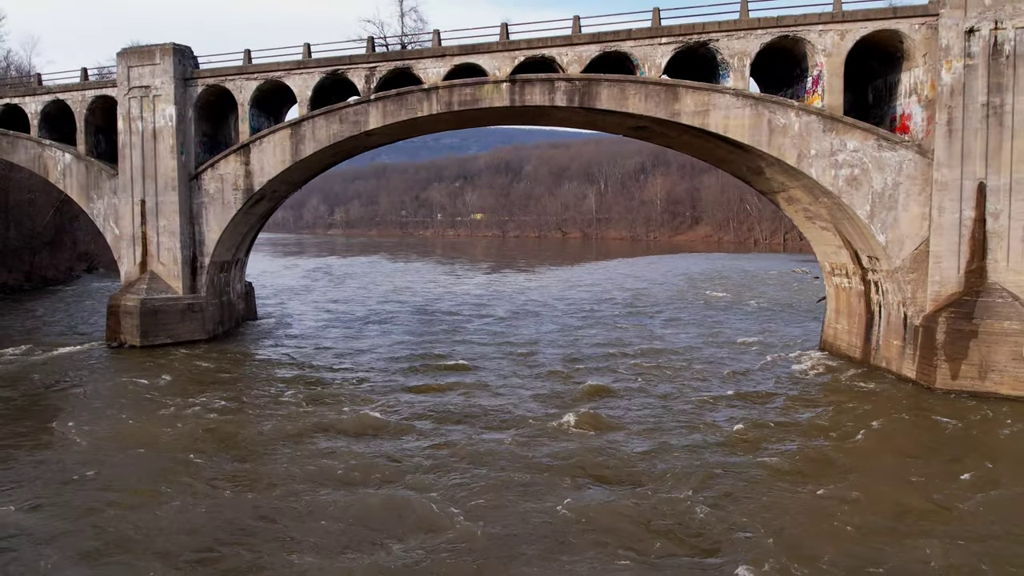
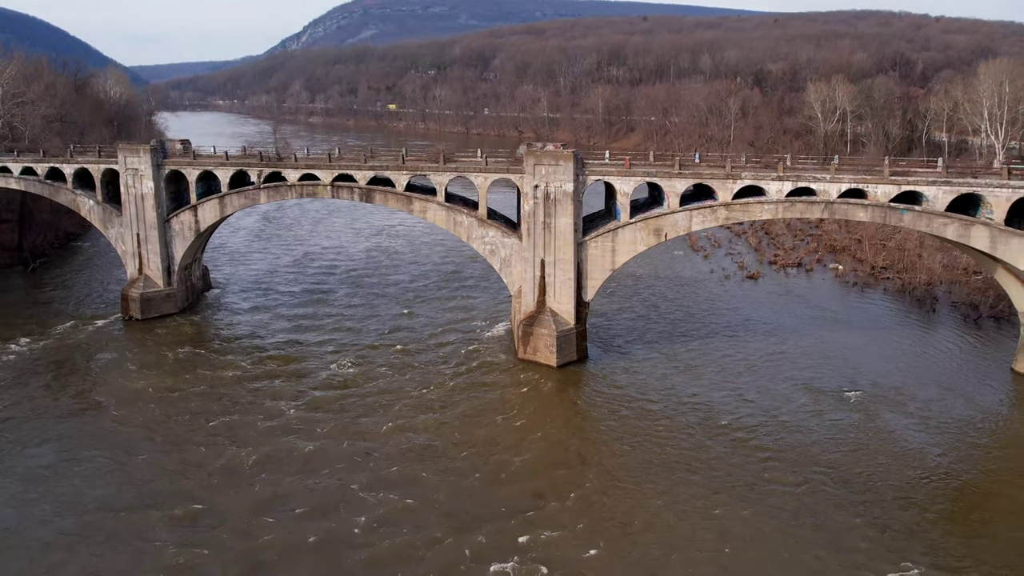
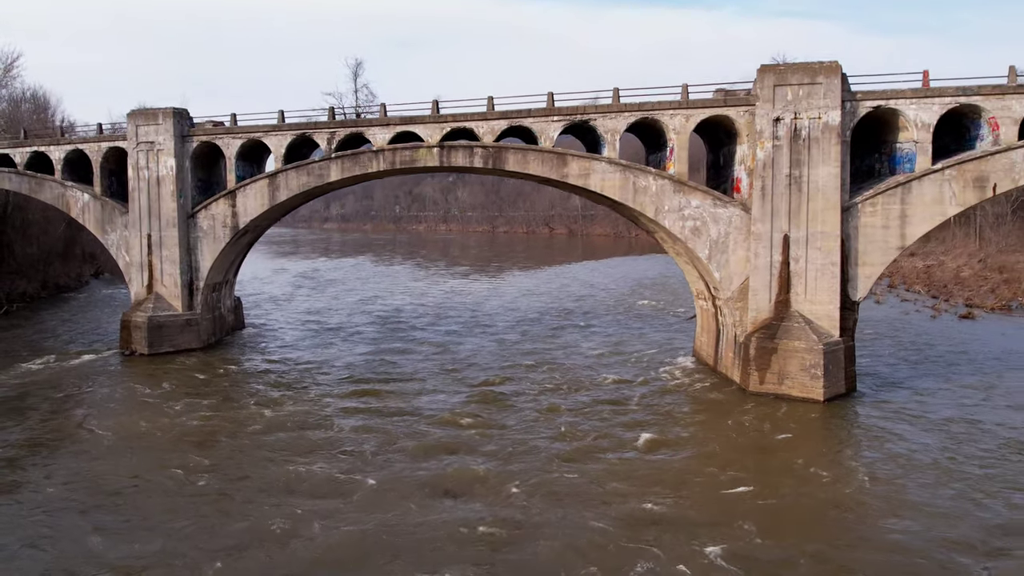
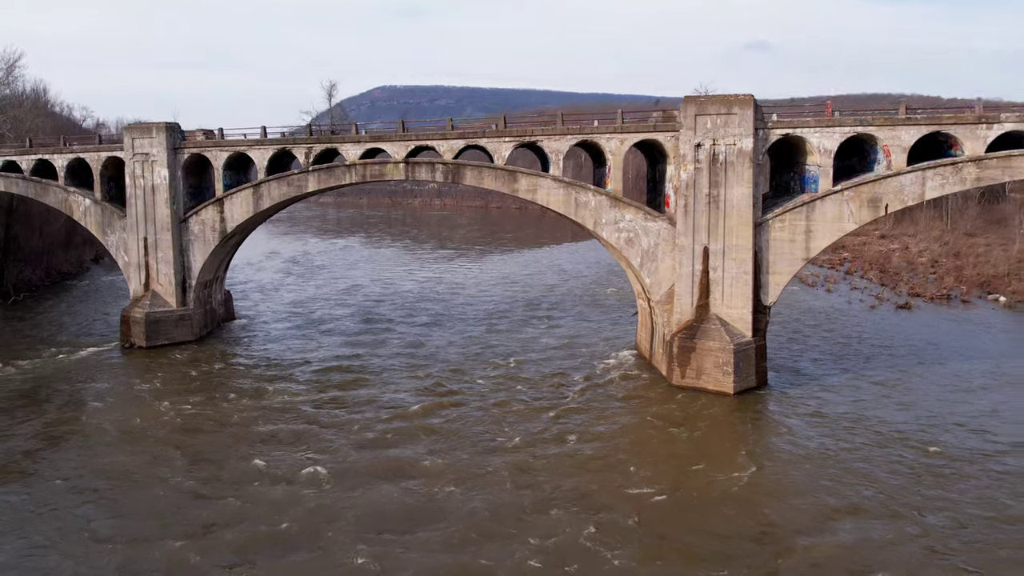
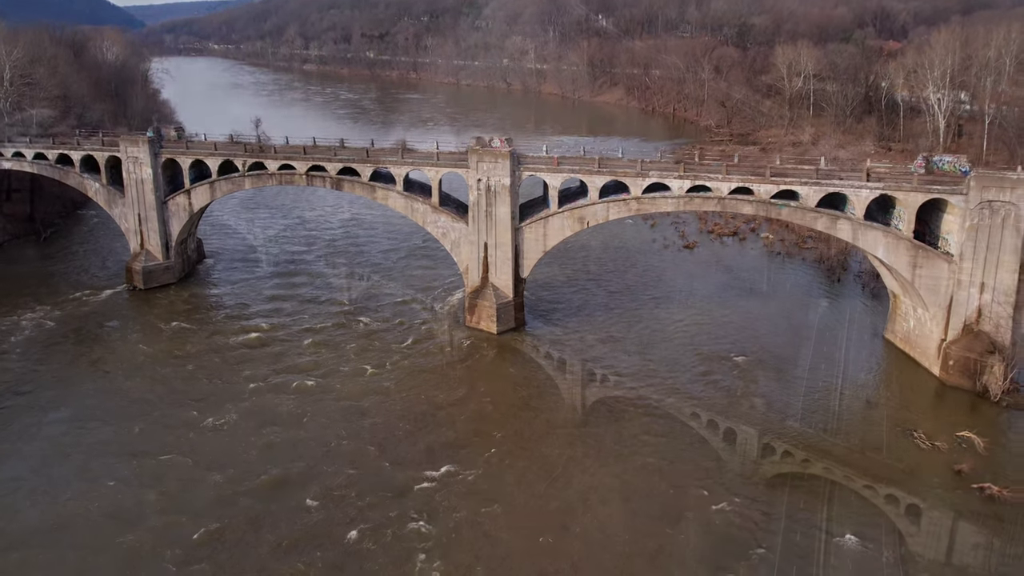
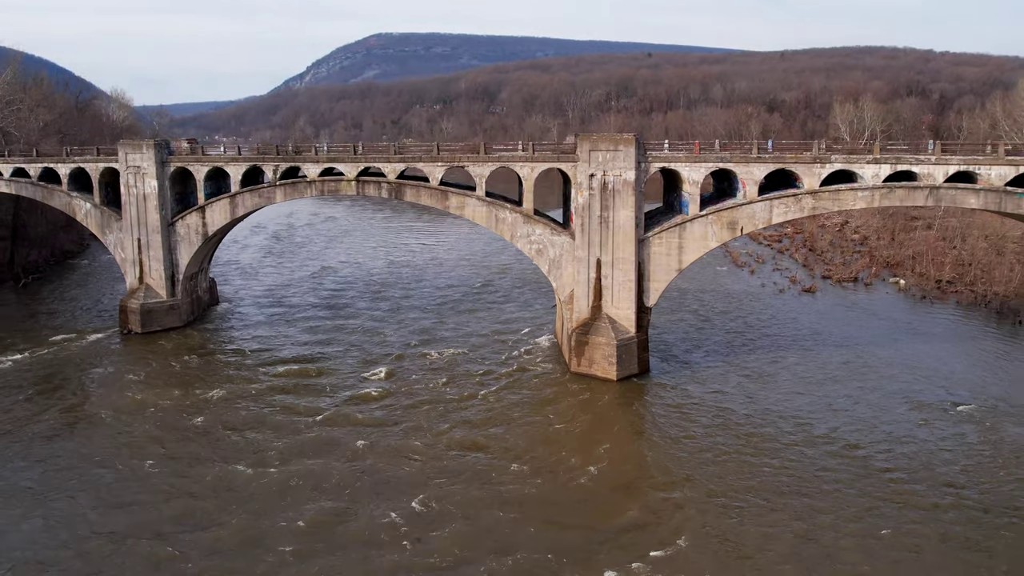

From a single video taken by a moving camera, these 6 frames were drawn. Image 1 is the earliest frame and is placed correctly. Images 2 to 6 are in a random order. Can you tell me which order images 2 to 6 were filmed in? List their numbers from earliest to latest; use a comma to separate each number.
3, 4, 6, 2, 5
